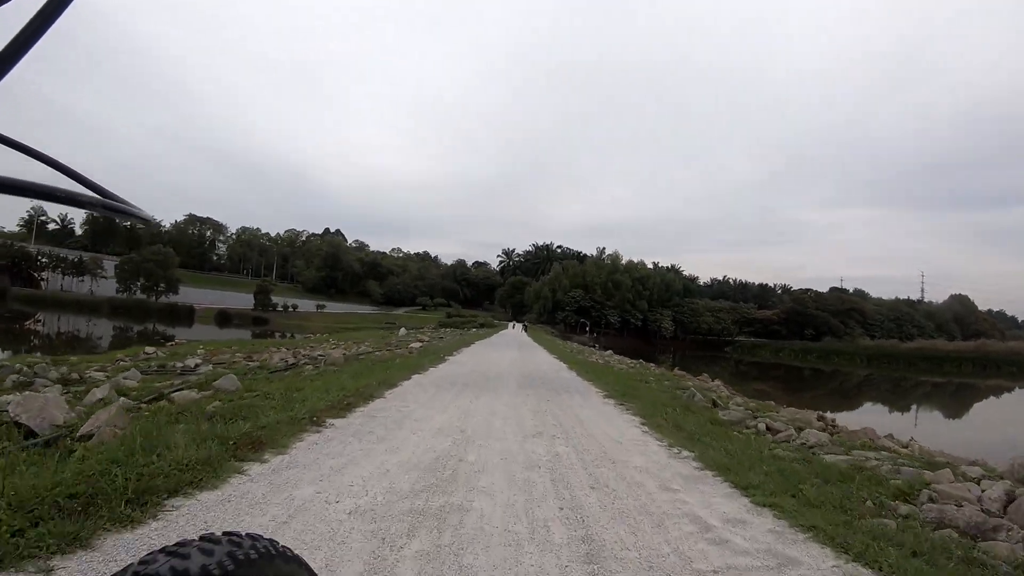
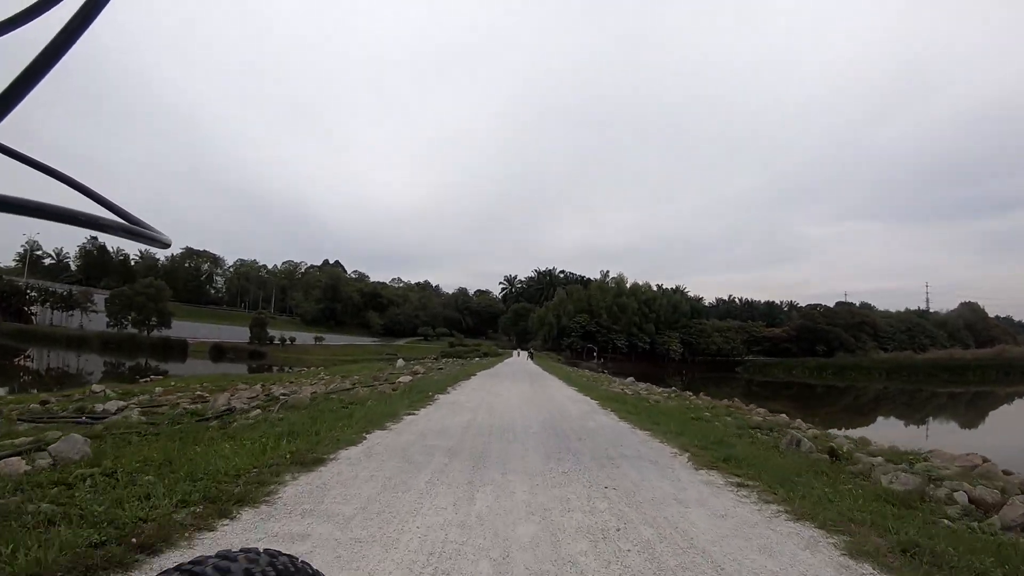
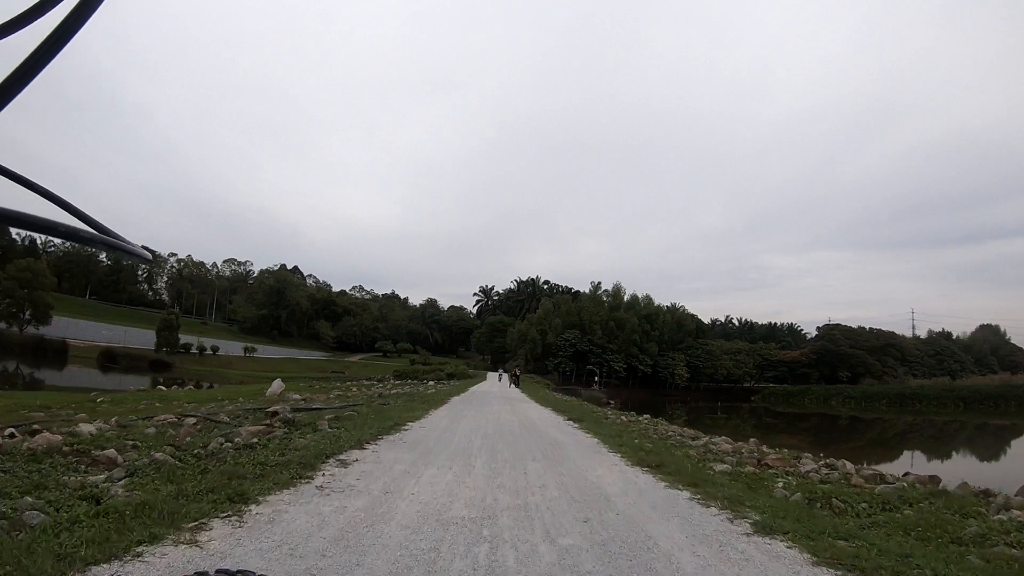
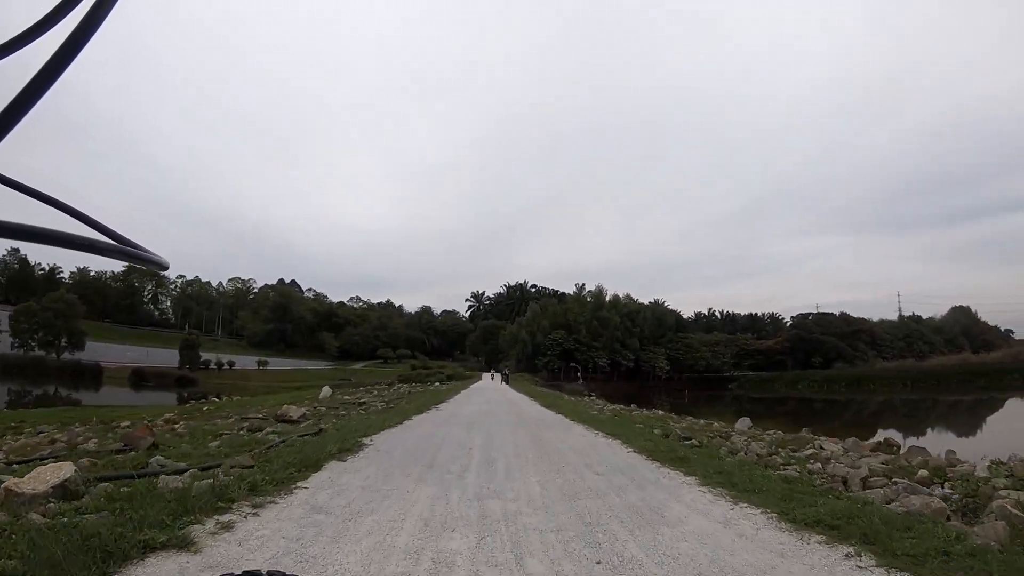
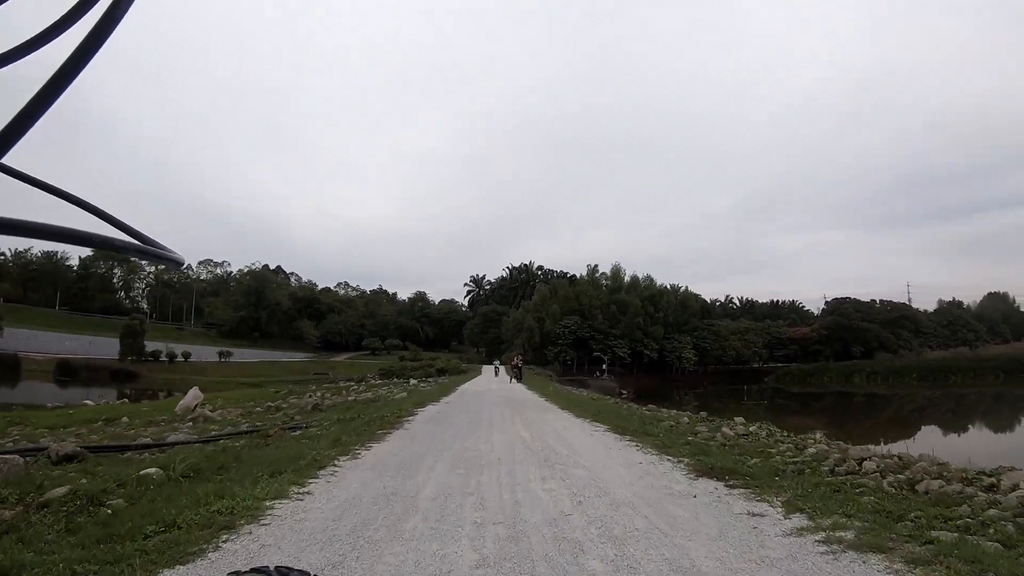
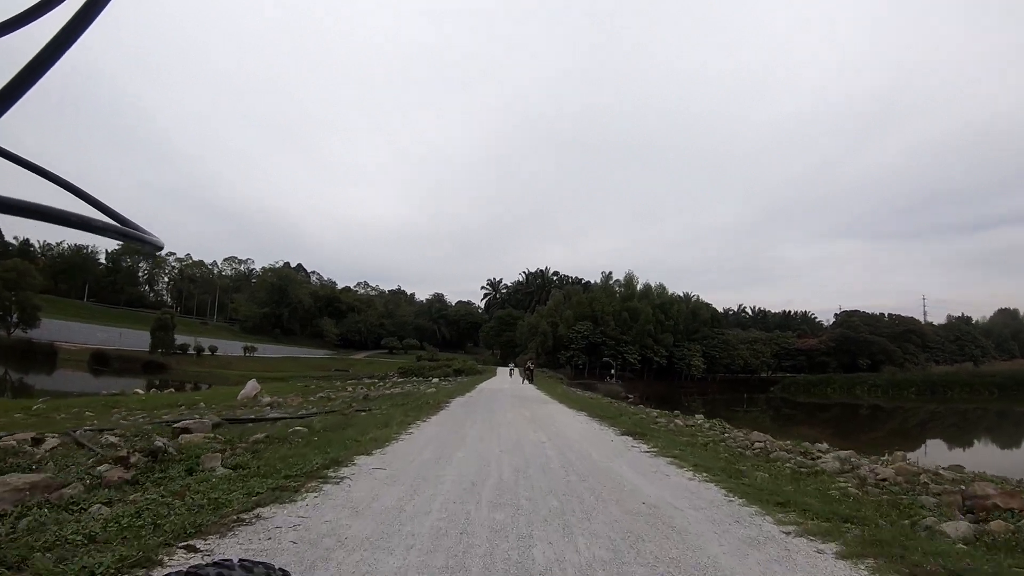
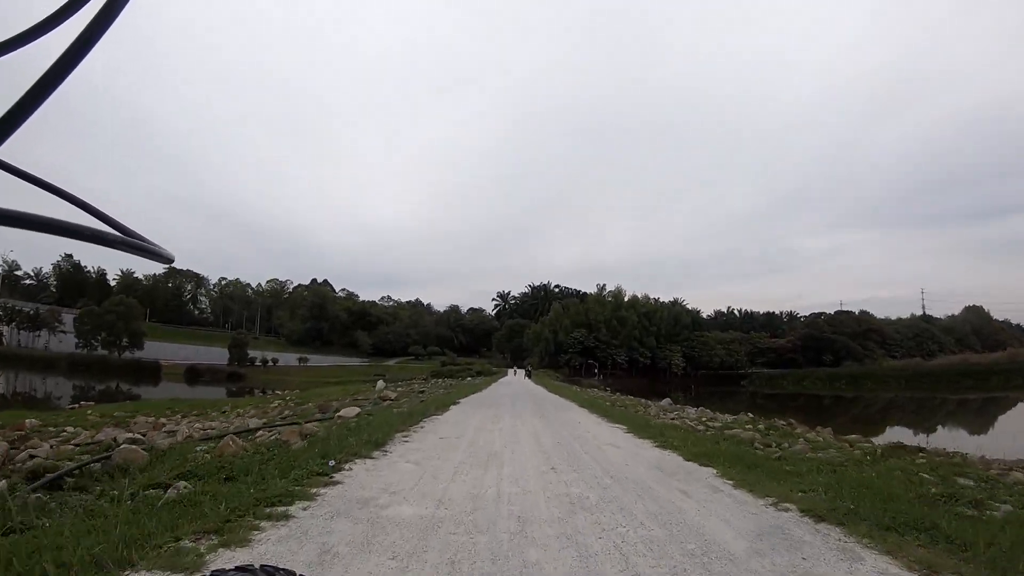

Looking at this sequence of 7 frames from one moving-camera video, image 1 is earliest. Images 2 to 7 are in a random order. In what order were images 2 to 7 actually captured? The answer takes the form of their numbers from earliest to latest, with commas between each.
2, 7, 4, 3, 6, 5
